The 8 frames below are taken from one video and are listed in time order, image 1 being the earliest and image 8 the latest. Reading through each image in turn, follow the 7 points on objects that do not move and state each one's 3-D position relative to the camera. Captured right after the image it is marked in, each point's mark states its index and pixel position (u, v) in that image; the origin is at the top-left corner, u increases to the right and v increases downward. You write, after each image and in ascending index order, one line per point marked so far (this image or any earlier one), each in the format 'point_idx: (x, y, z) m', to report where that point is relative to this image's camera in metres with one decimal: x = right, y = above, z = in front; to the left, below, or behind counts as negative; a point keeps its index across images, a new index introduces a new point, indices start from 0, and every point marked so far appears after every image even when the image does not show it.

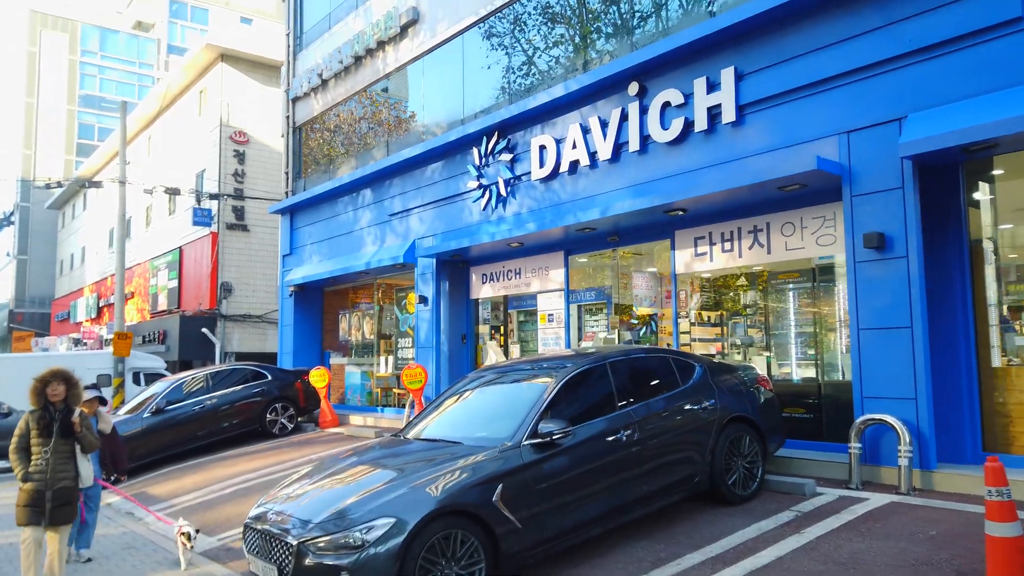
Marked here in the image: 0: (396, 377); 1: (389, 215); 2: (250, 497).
0: (-2.5, -1.9, +15.9) m
1: (-2.4, +1.4, +14.7) m
2: (-3.6, -2.8, +10.3) m
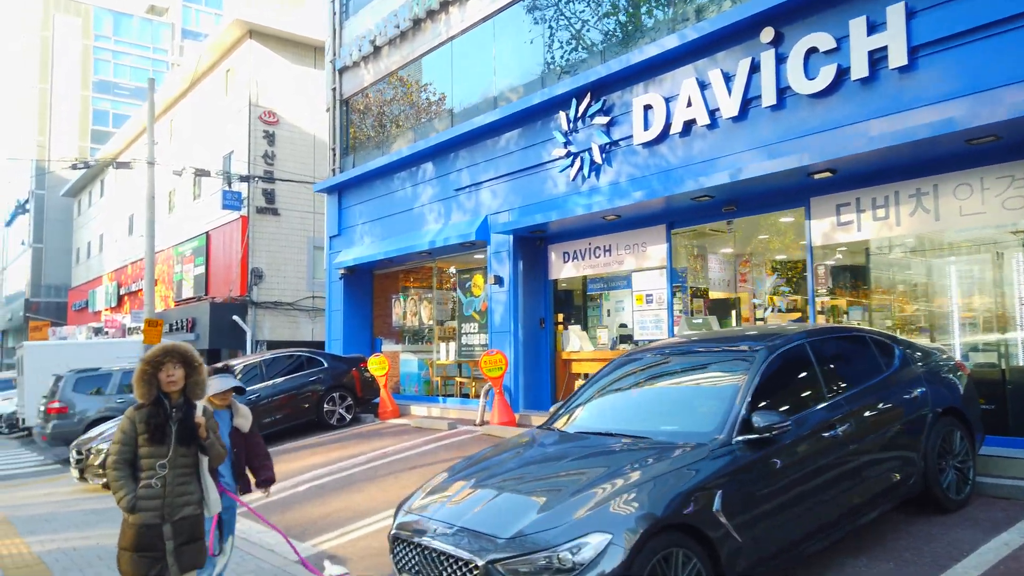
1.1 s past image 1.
0: (-1.1, -1.5, +14.8) m
1: (-1.0, +1.8, +13.5) m
2: (-2.2, -2.5, +9.2) m
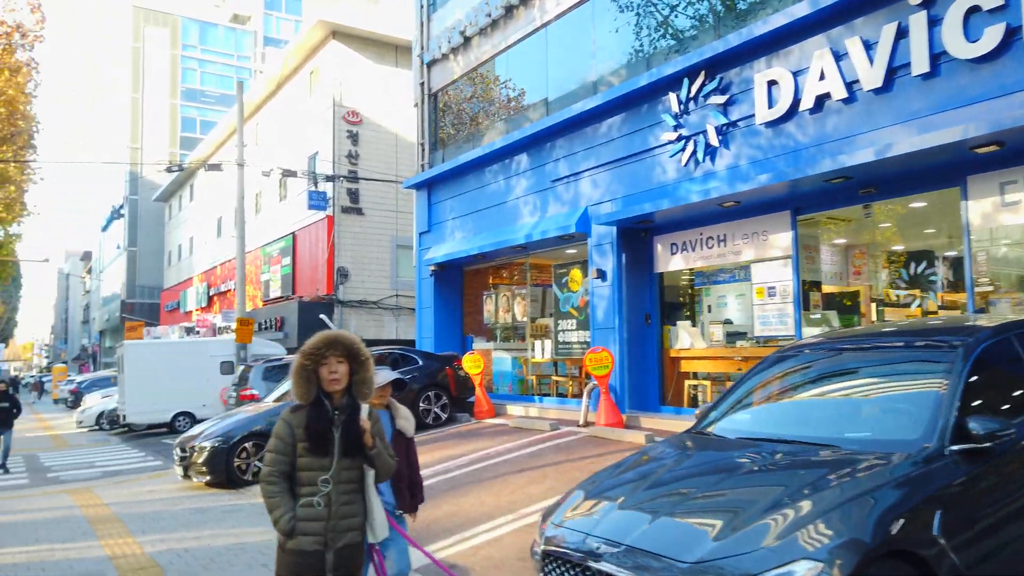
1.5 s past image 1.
0: (+0.8, -1.4, +14.2) m
1: (+0.7, +1.9, +13.0) m
2: (-0.8, -2.5, +8.8) m
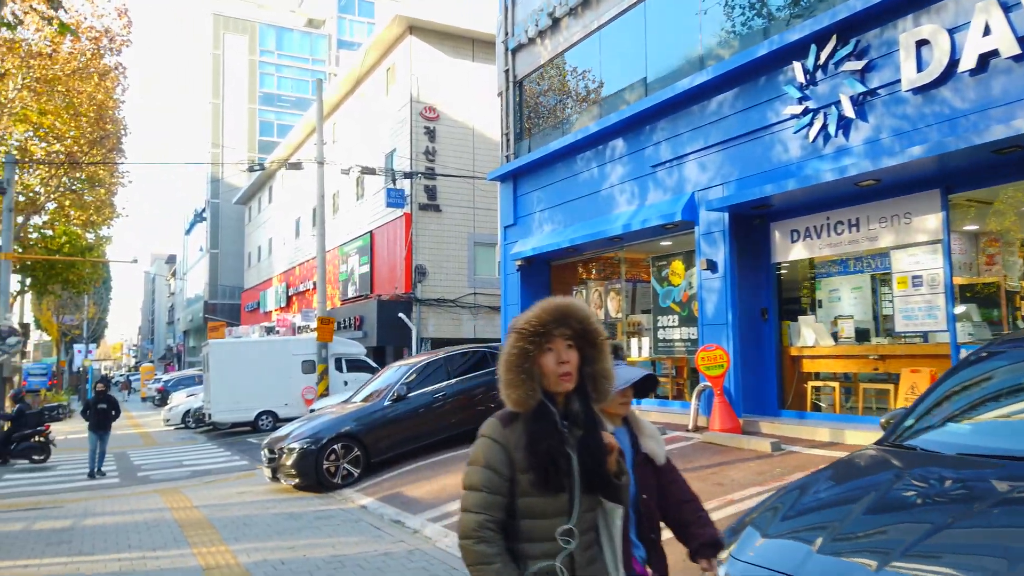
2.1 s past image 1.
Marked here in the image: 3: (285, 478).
0: (+2.5, -1.3, +13.3) m
1: (+2.2, +2.0, +12.1) m
2: (+0.4, -2.4, +8.1) m
3: (-3.4, -2.8, +11.3) m
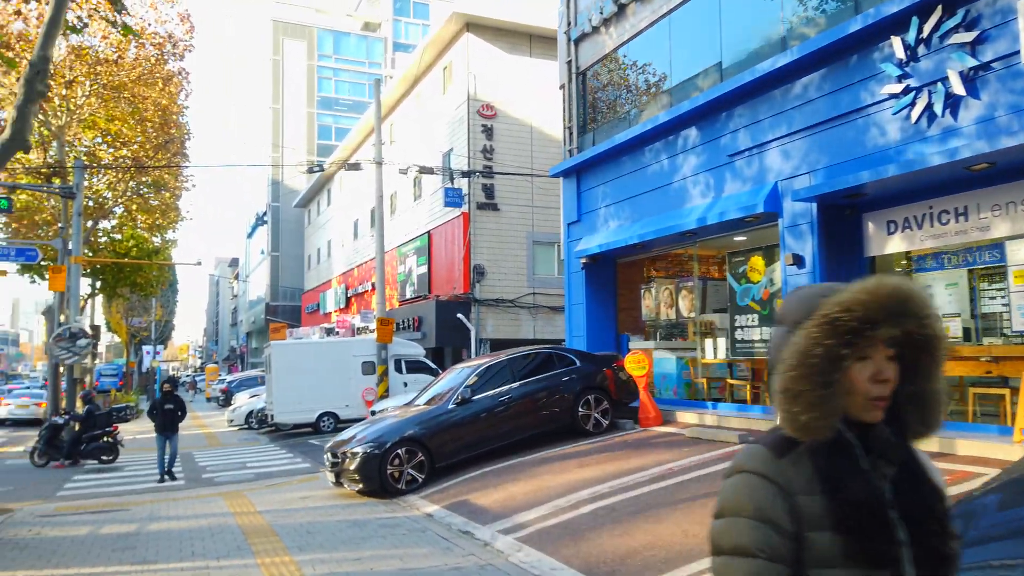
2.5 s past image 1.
0: (+3.6, -1.3, +12.6) m
1: (+3.3, +2.0, +11.4) m
2: (+1.2, -2.3, +7.5) m
3: (-2.4, -2.8, +11.0) m
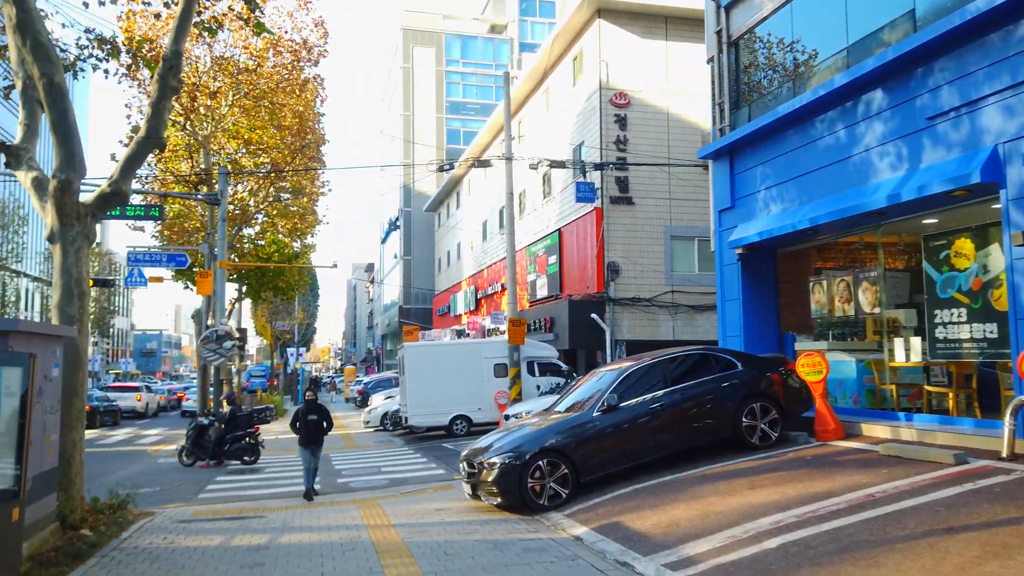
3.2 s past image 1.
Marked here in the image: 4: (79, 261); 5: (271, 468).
0: (+5.8, -1.1, +10.6) m
1: (+5.2, +2.1, +9.5) m
2: (+2.6, -2.2, +6.0) m
3: (-0.3, -2.8, +10.1) m
4: (-5.6, +0.3, +9.9) m
5: (-5.6, -4.2, +17.7) m
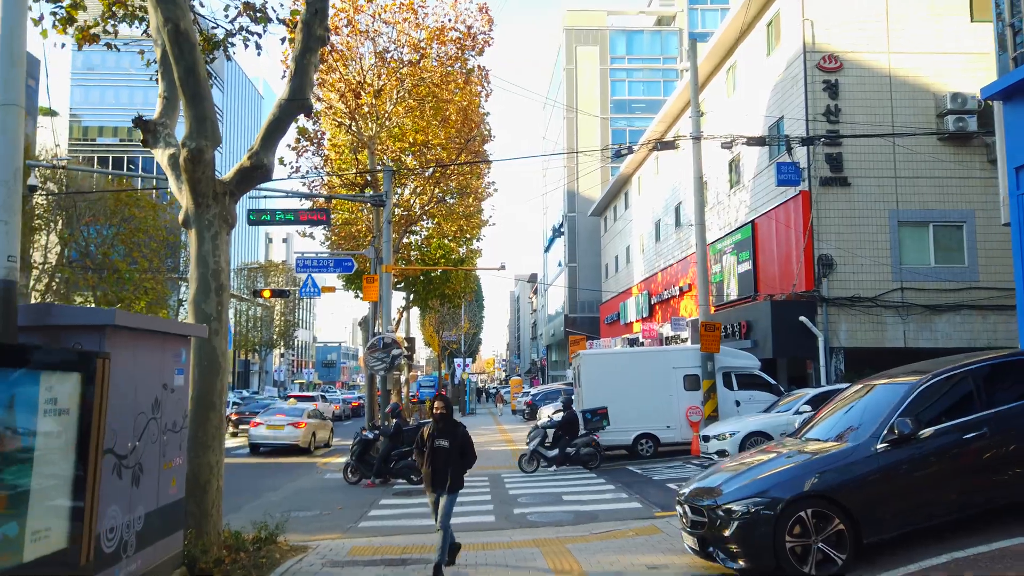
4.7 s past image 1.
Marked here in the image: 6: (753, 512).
0: (+8.1, -0.8, +6.6) m
1: (+7.3, +2.4, +5.7) m
2: (+4.0, -1.9, +2.8) m
3: (+2.0, -2.6, +7.3) m
4: (-3.2, +0.4, +8.3) m
5: (-1.5, -4.2, +15.9) m
6: (+2.2, -2.1, +7.1) m
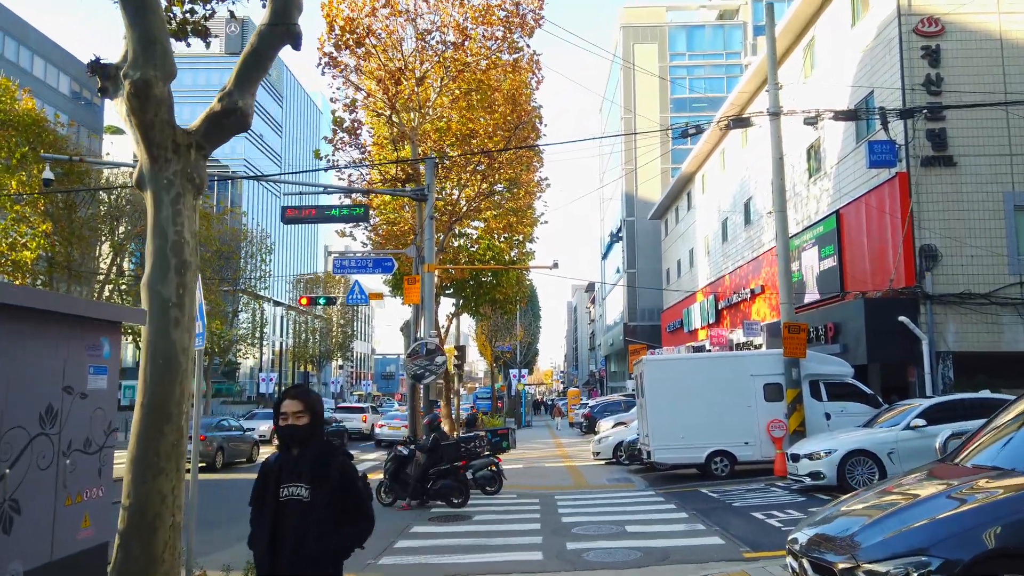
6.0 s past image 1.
0: (+8.4, -0.5, +3.9) m
1: (+7.4, +2.8, +3.1) m
2: (+4.0, -1.6, +0.4) m
3: (+2.3, -2.3, +5.1) m
4: (-2.8, +0.6, +6.5) m
5: (-0.5, -4.1, +13.8) m
6: (+2.5, -1.8, +4.9) m
